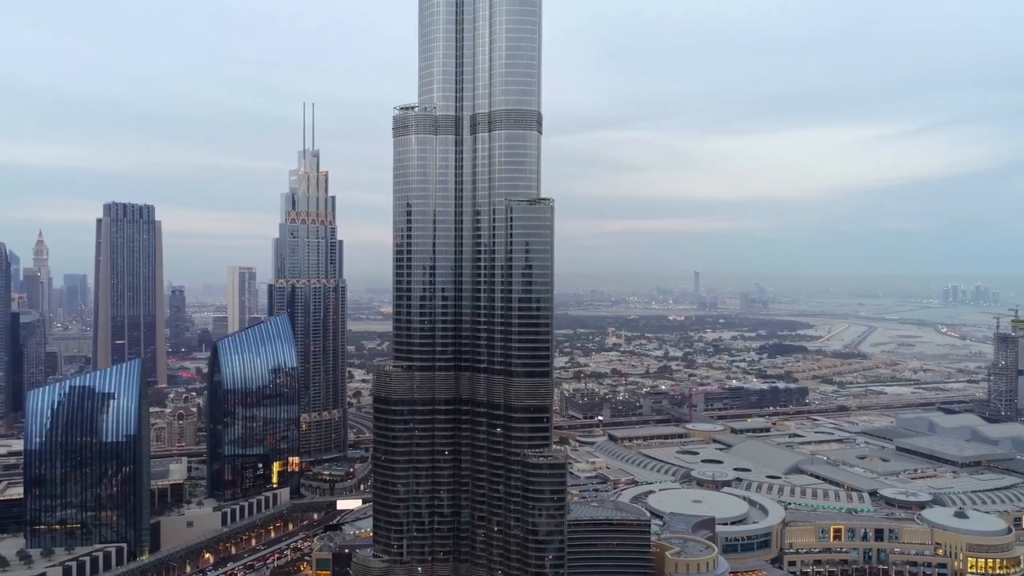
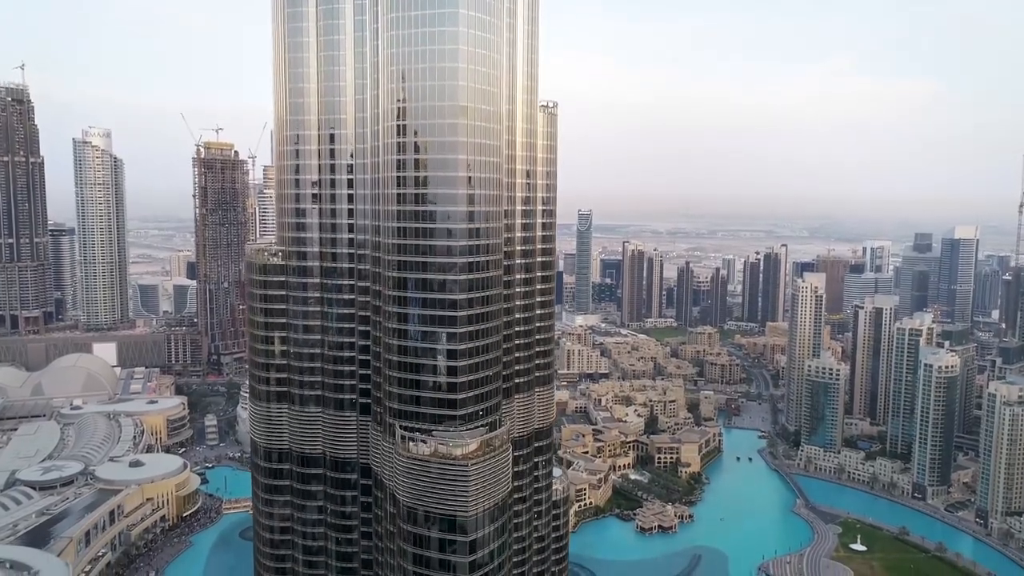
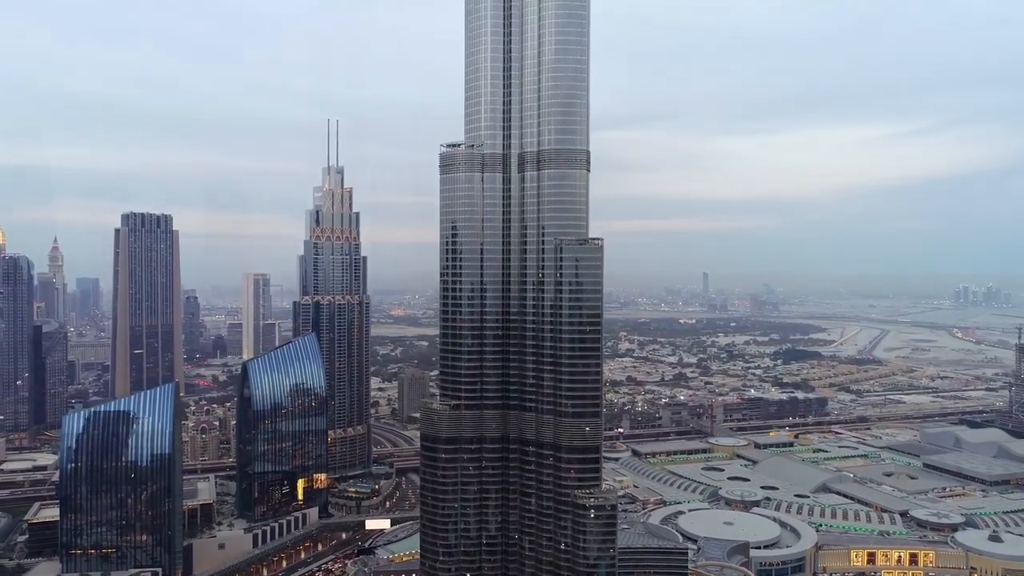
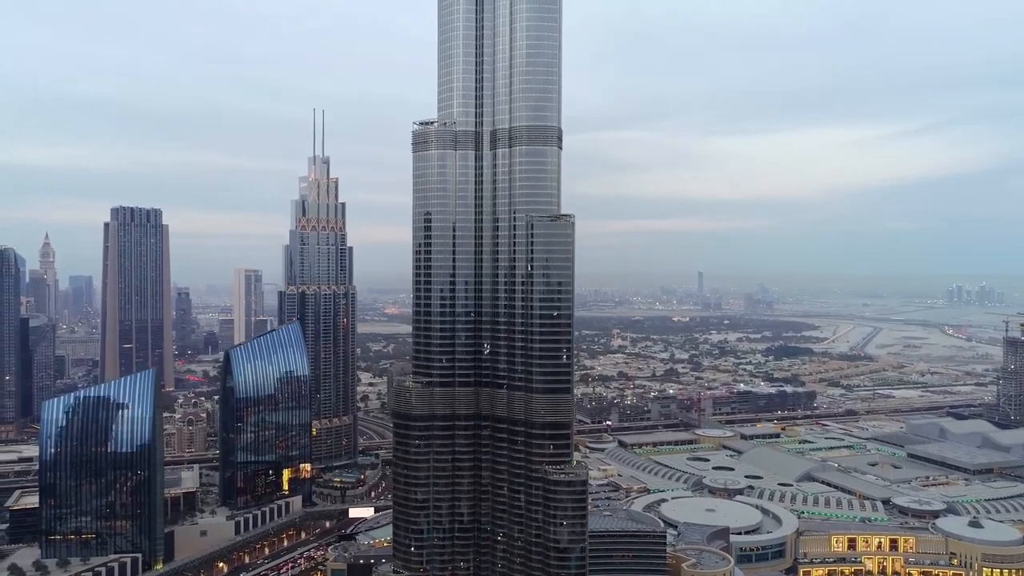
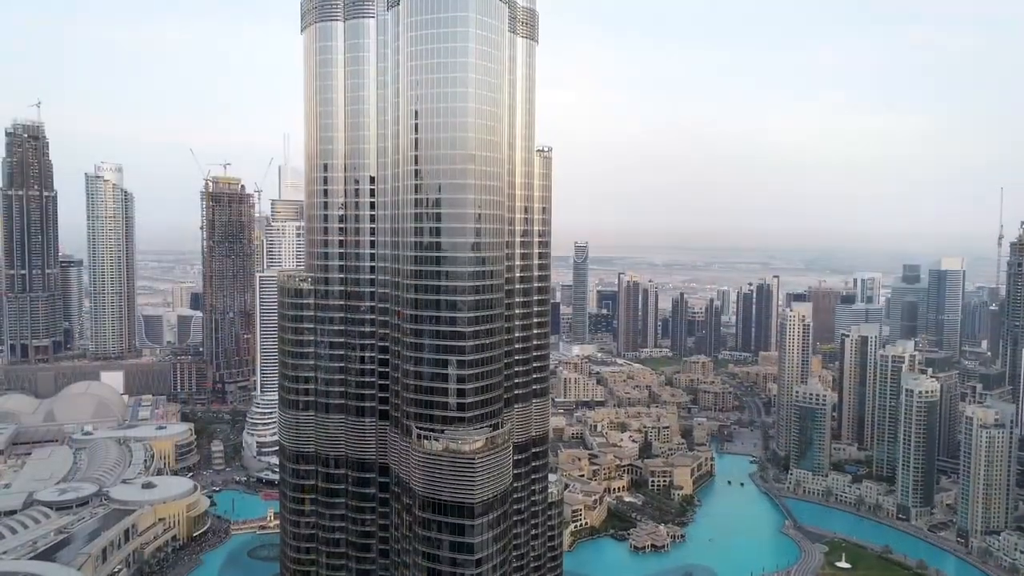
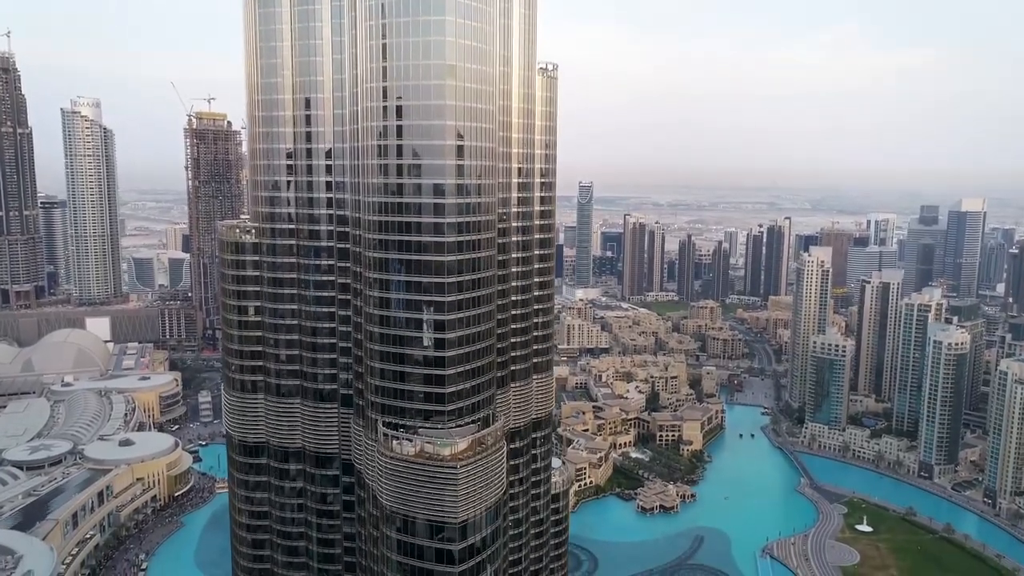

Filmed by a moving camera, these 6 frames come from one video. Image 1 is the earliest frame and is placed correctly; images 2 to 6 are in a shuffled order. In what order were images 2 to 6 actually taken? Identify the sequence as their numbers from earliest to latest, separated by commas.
4, 3, 5, 2, 6
